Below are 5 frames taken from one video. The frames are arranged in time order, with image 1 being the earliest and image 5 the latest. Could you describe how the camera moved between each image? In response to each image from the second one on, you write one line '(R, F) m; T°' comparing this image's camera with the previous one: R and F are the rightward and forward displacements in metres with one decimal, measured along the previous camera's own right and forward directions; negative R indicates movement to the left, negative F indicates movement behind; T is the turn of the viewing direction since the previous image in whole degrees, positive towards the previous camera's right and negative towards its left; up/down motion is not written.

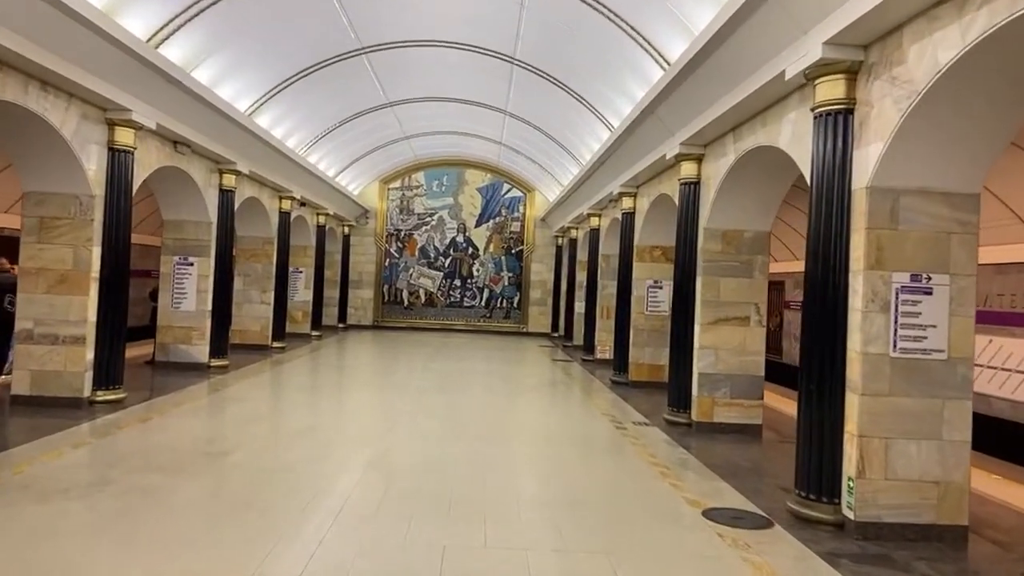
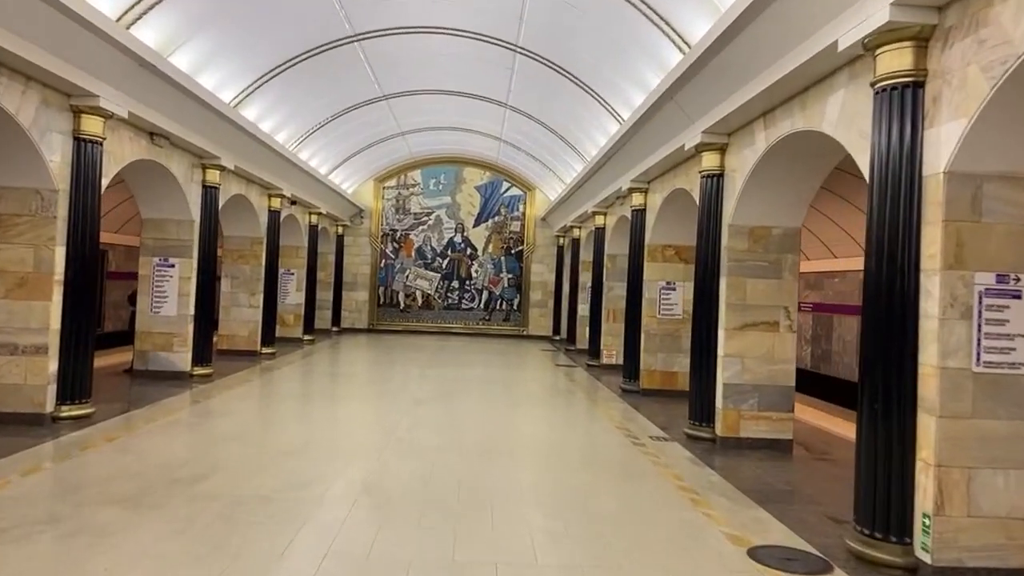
(-0.1, +0.8) m; 0°
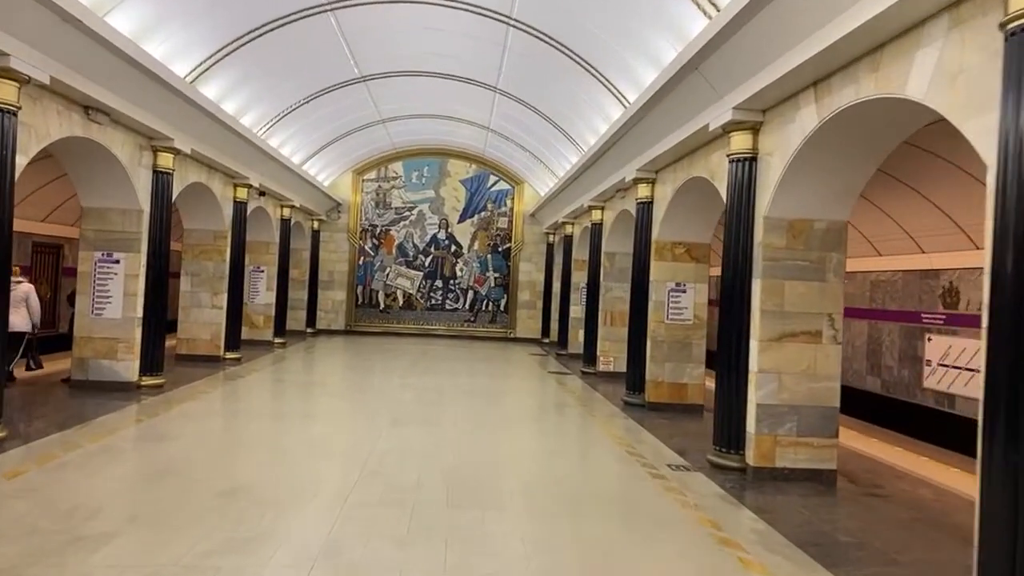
(-0.1, +1.3) m; +1°
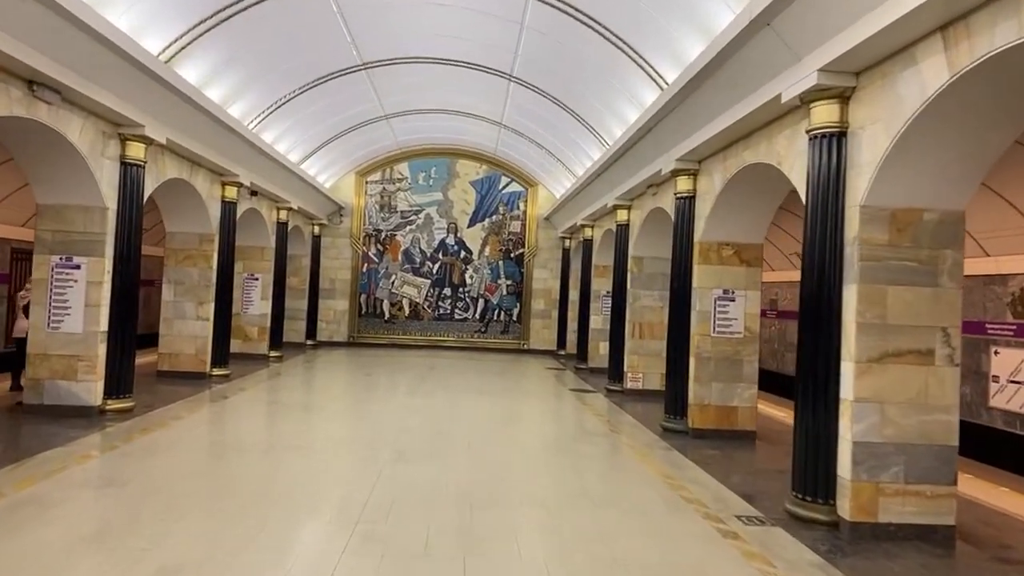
(-0.2, +1.4) m; -1°
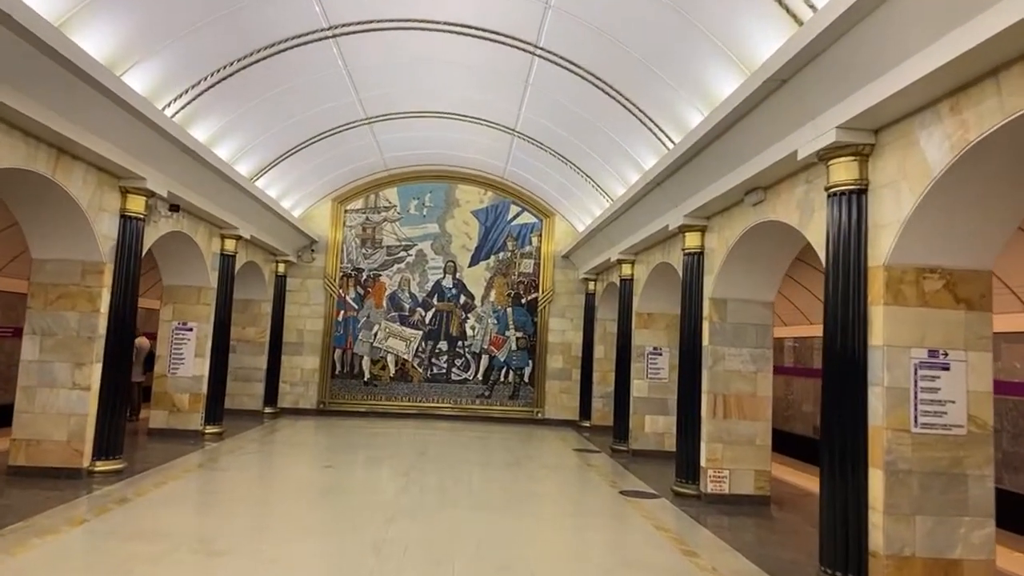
(-0.4, +4.0) m; 0°
